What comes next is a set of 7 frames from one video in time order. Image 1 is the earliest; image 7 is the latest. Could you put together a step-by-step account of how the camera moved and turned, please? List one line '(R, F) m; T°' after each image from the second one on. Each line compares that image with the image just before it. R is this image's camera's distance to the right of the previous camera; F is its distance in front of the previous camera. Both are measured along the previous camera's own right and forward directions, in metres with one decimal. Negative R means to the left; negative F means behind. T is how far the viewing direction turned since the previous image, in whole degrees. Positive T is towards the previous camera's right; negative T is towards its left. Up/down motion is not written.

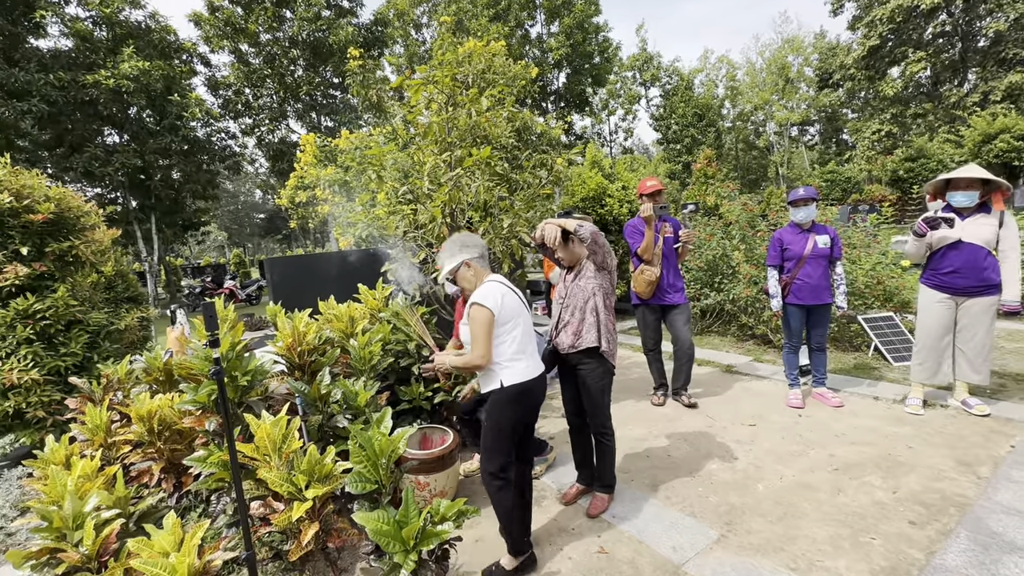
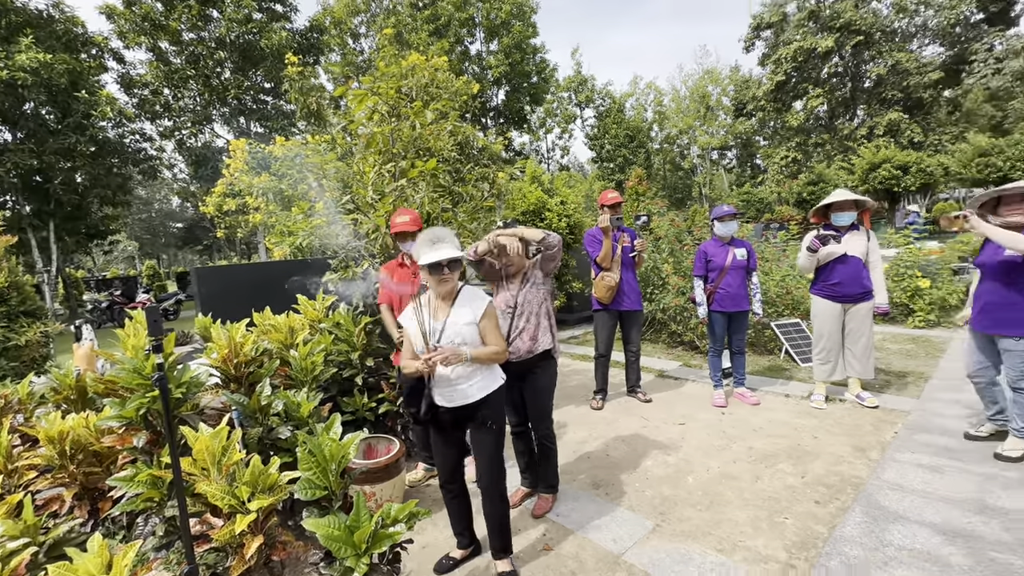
(0.0, -0.1) m; +7°
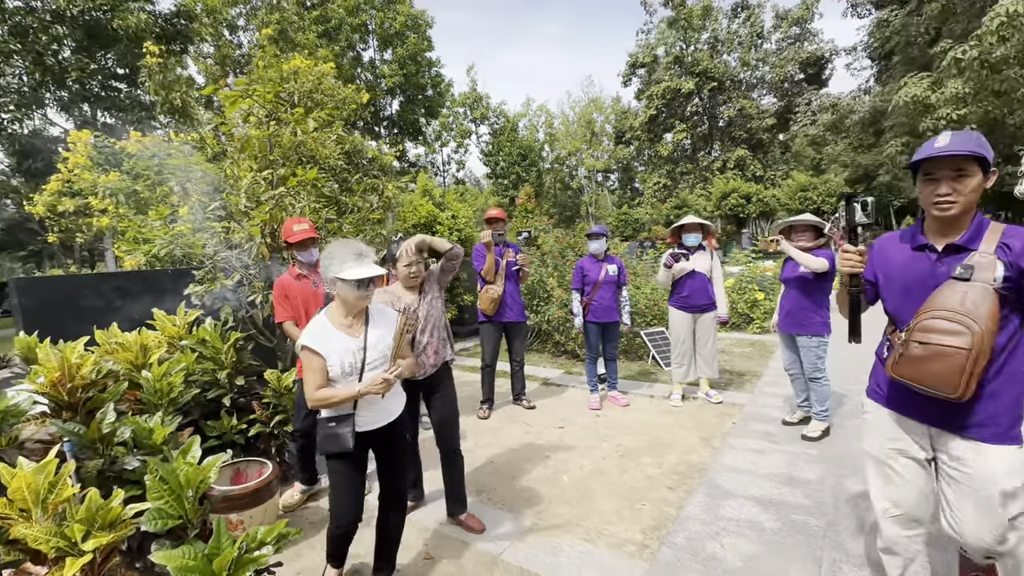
(+0.1, -0.1) m; +13°
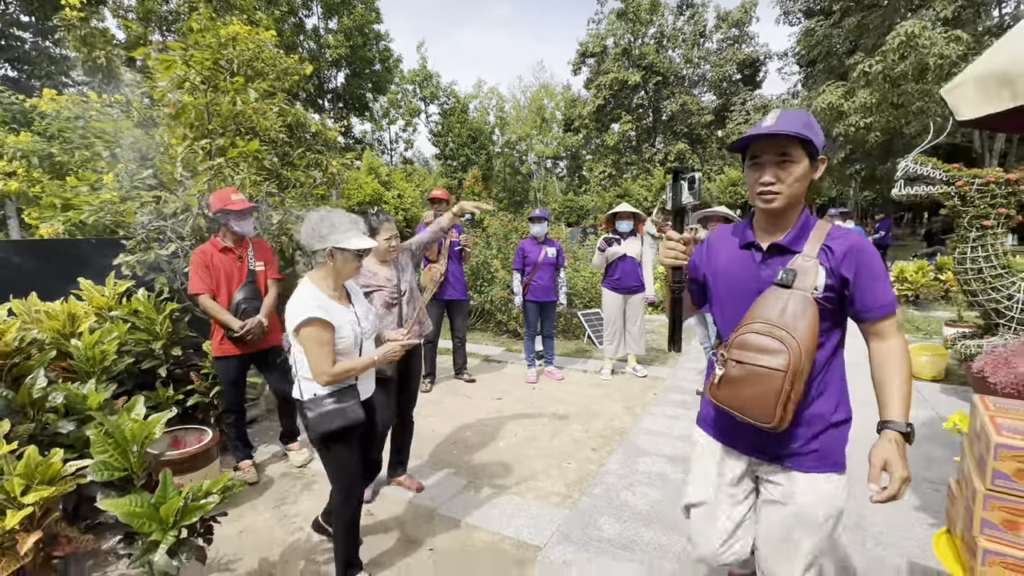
(0.0, -0.2) m; +6°
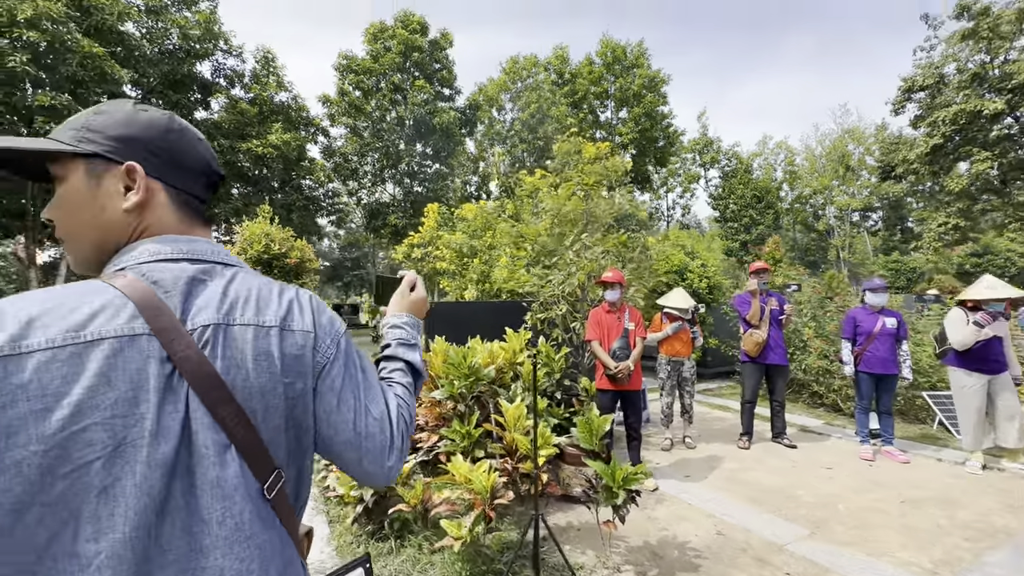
(-0.3, -1.0) m; -32°
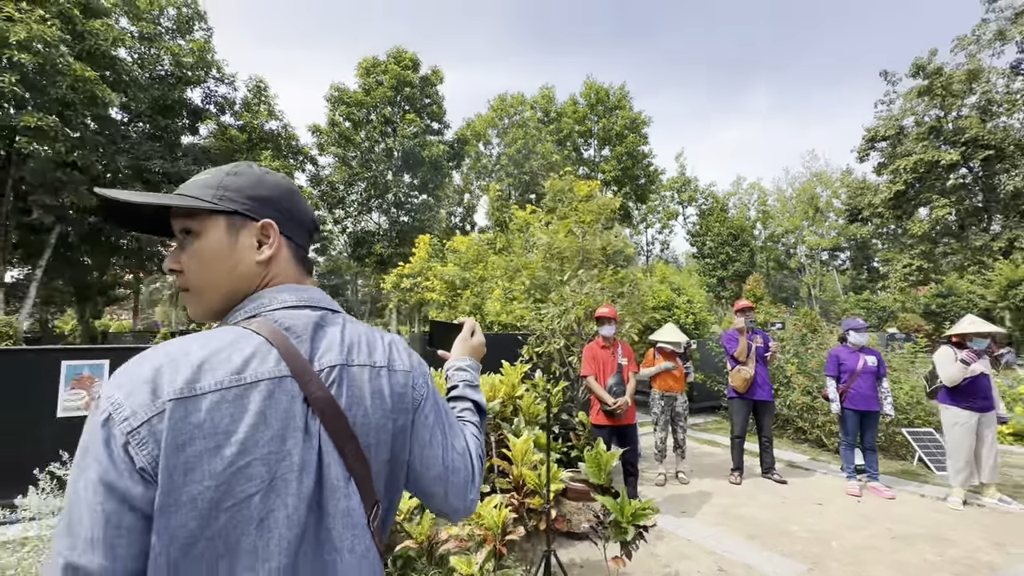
(-0.2, -0.1) m; +2°
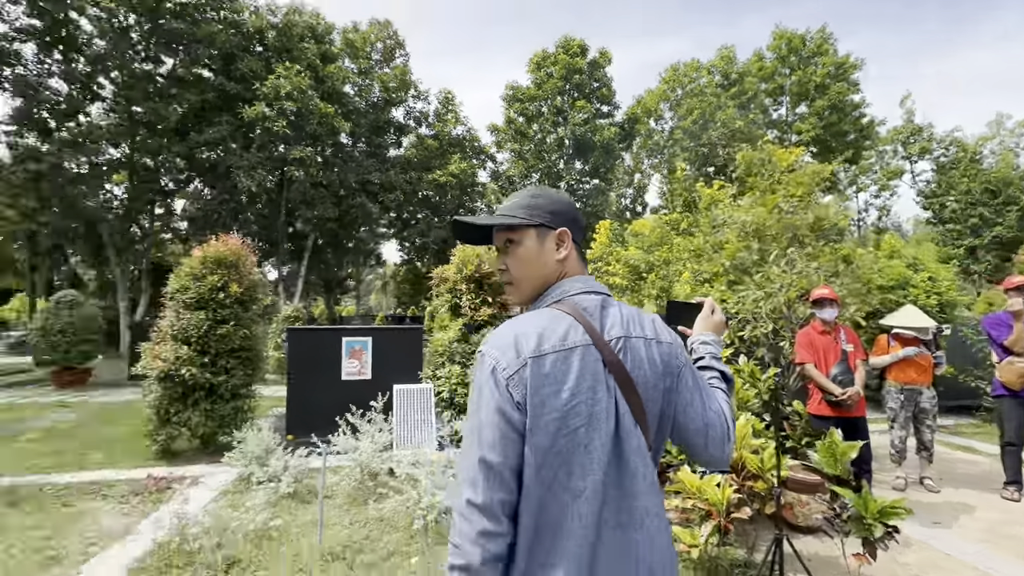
(-0.3, -0.3) m; -20°
